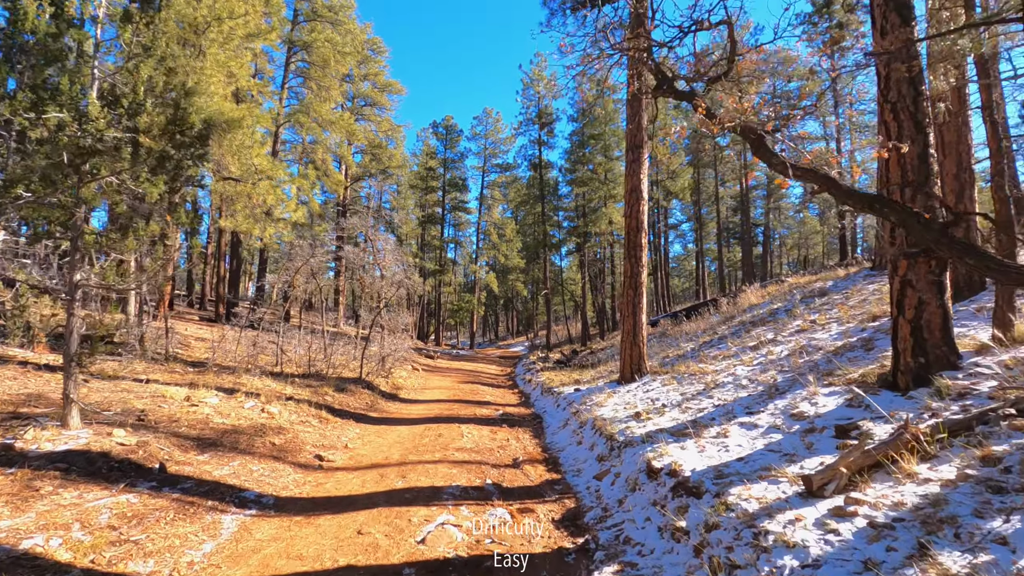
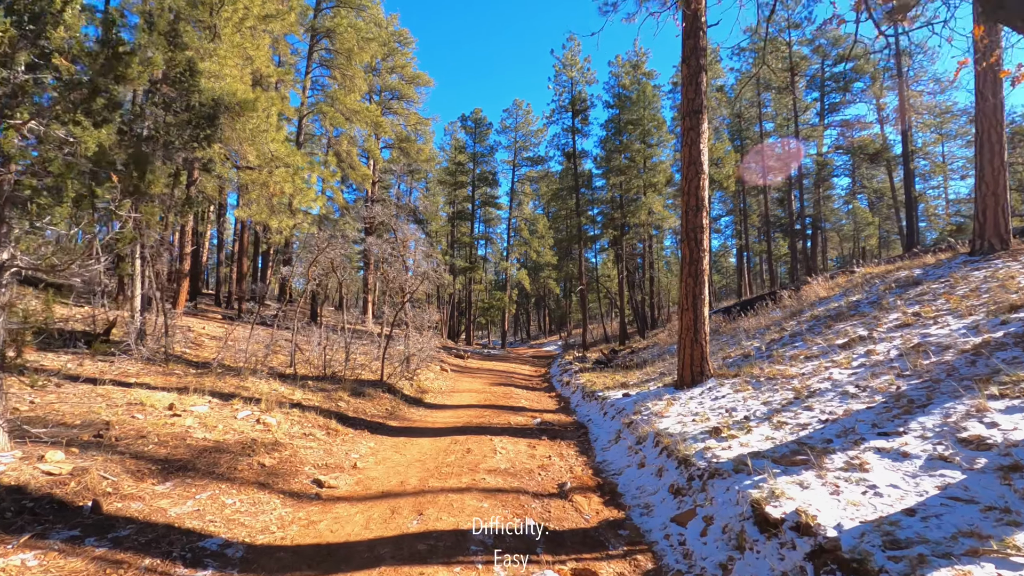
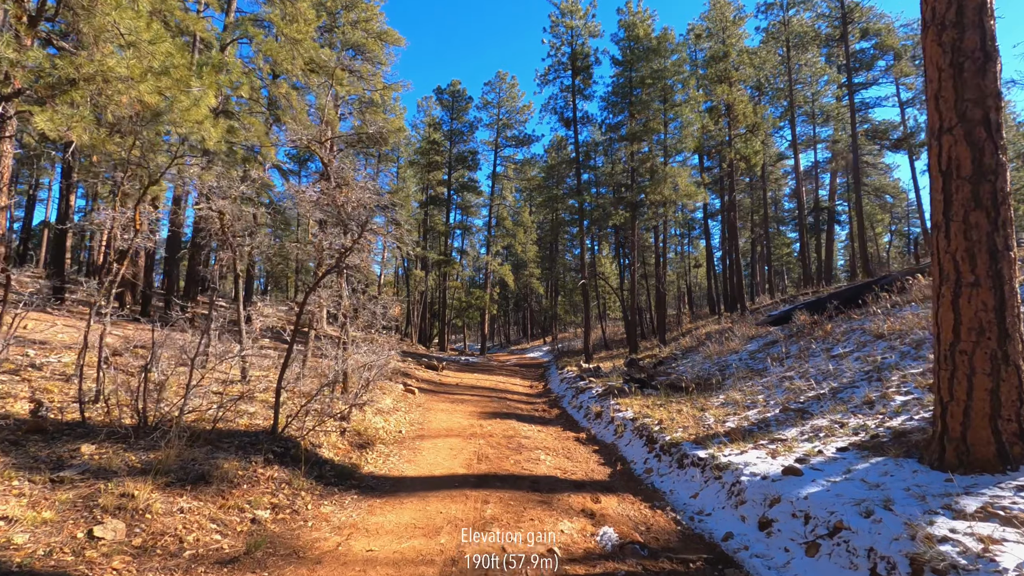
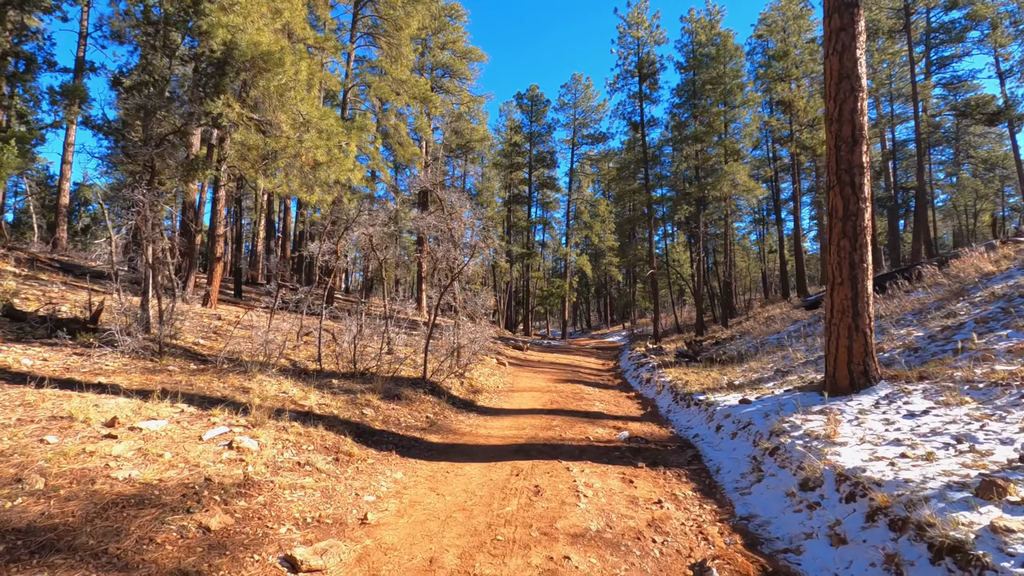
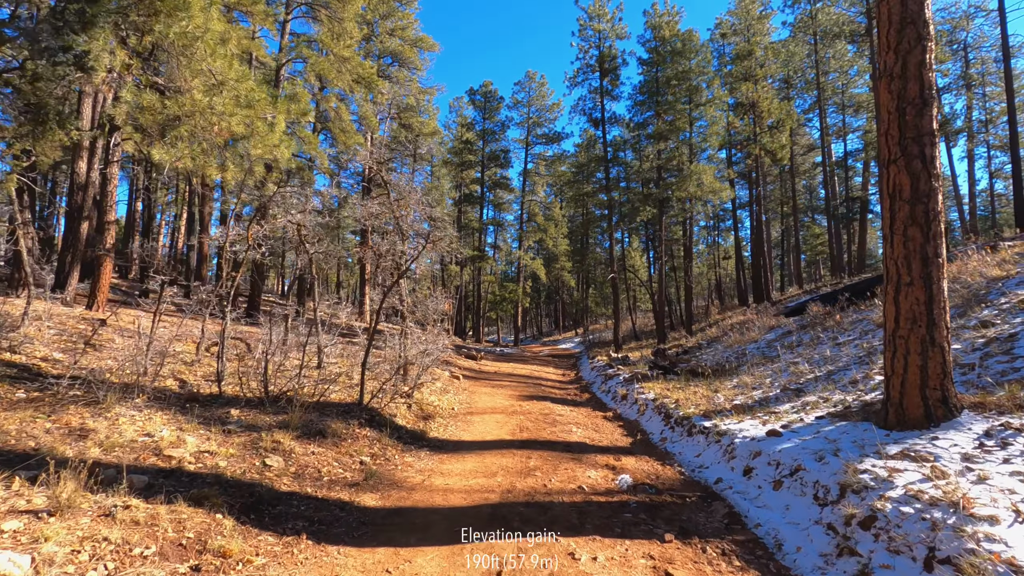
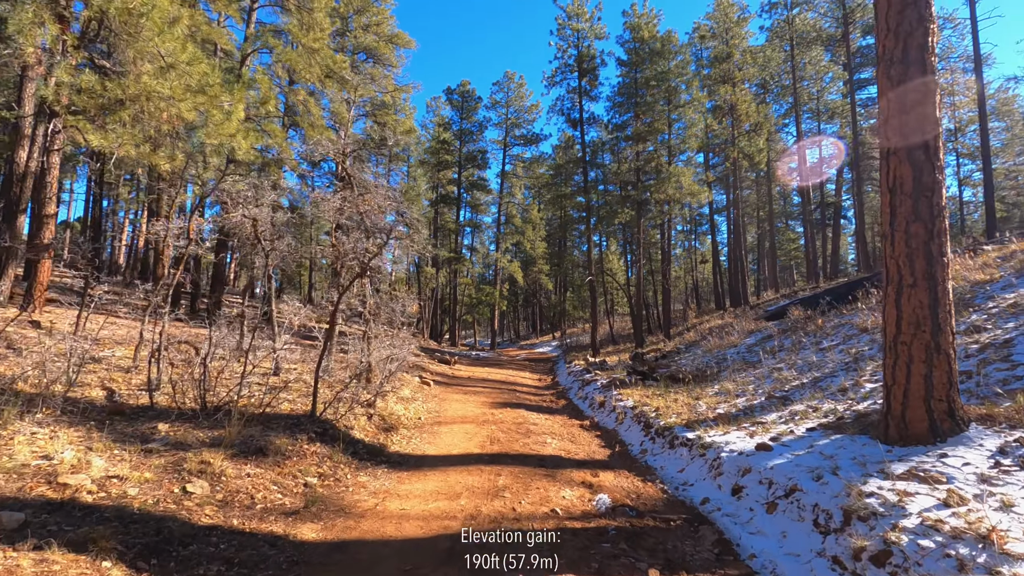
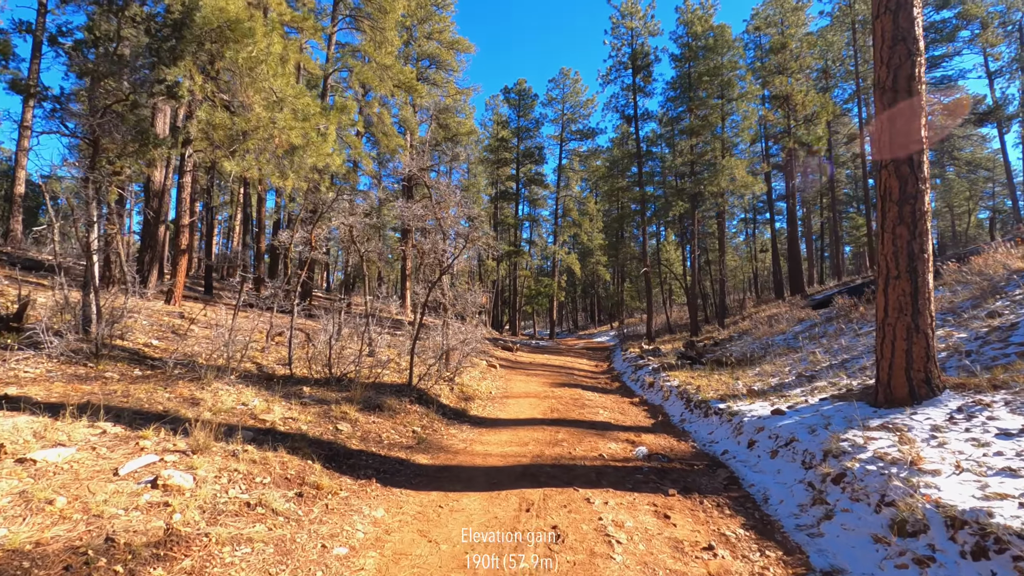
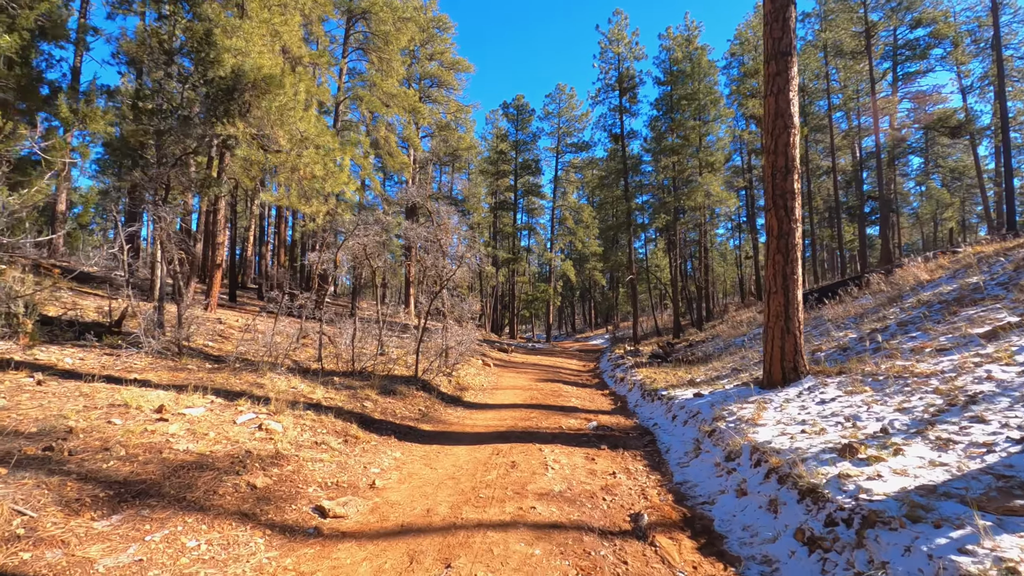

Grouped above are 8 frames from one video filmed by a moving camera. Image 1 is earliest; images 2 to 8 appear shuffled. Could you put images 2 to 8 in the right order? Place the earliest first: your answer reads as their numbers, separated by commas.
2, 8, 4, 7, 5, 6, 3
